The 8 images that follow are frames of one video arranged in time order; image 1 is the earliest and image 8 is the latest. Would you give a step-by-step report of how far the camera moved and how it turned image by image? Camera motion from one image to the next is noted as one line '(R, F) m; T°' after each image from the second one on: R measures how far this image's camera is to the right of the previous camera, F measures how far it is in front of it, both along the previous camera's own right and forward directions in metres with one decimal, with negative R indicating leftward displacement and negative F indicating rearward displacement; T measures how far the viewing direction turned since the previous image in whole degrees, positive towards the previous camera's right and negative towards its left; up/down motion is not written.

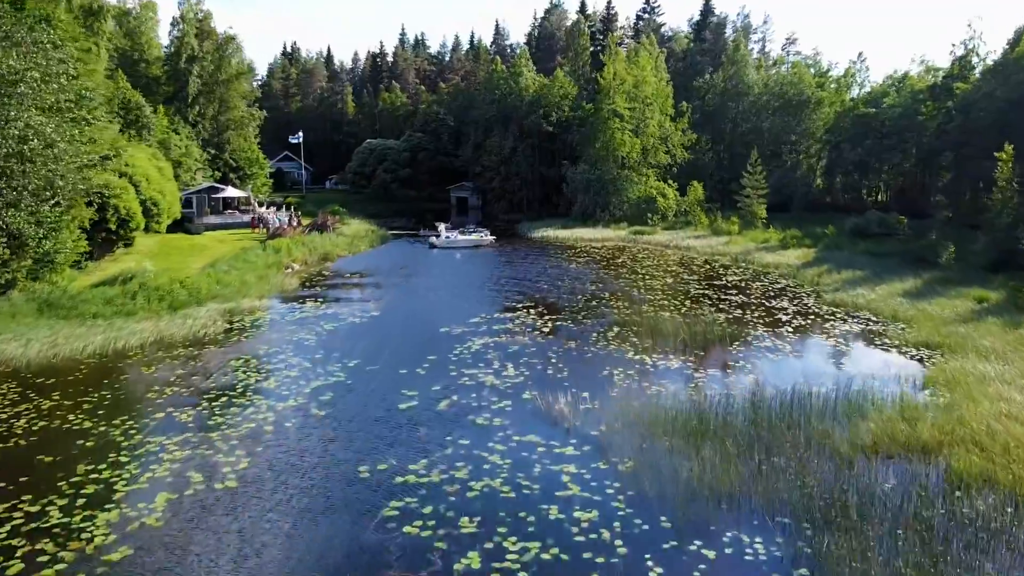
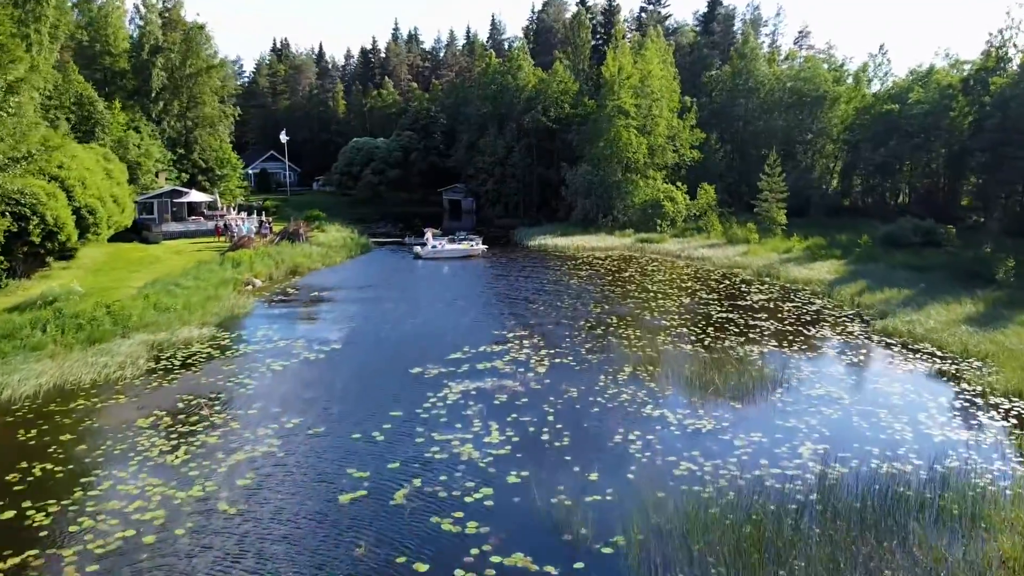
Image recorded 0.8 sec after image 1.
(+0.3, +4.6) m; 0°
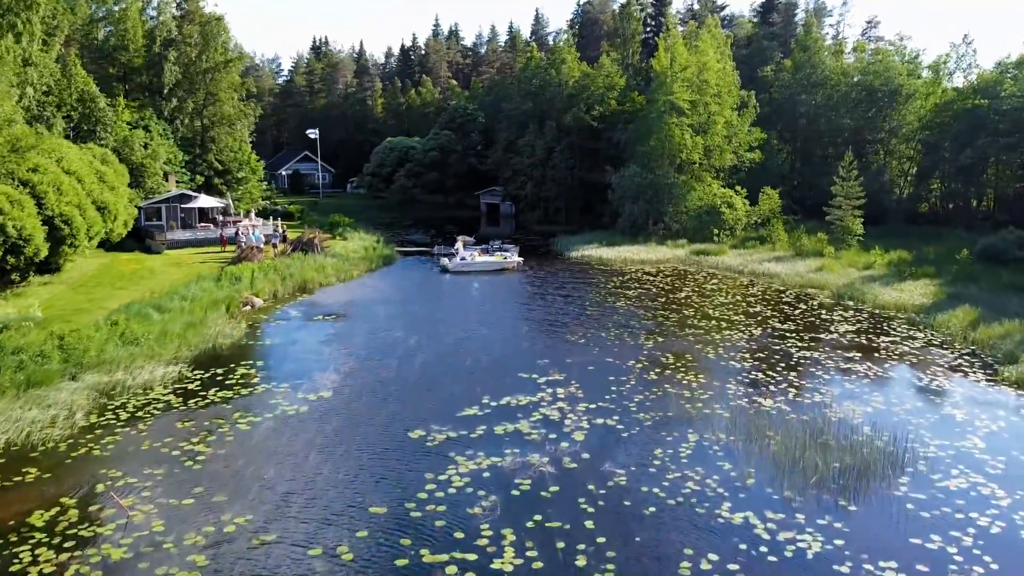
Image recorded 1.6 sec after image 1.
(+0.3, +4.6) m; -3°
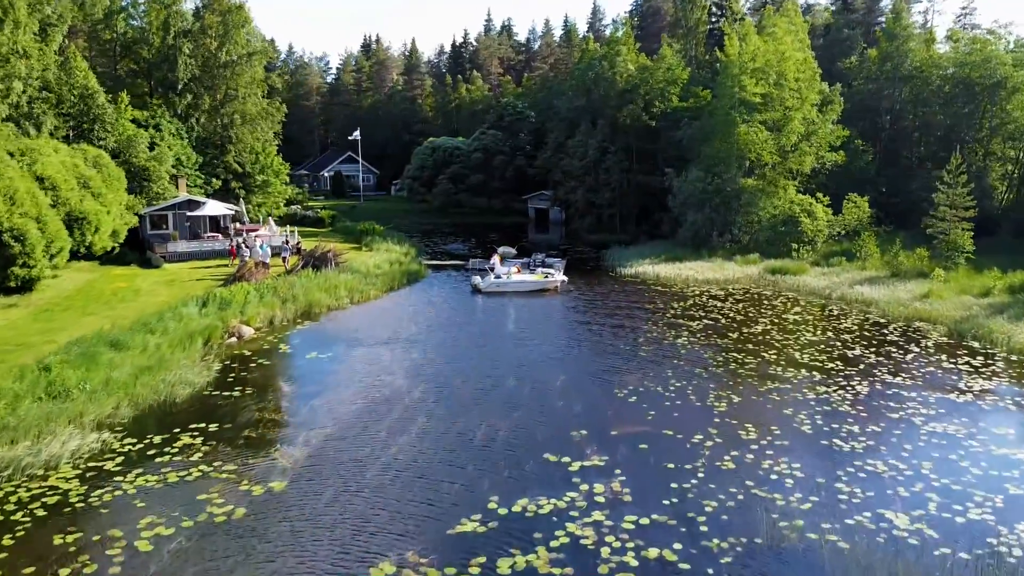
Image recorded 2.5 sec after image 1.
(+0.6, +5.2) m; -4°
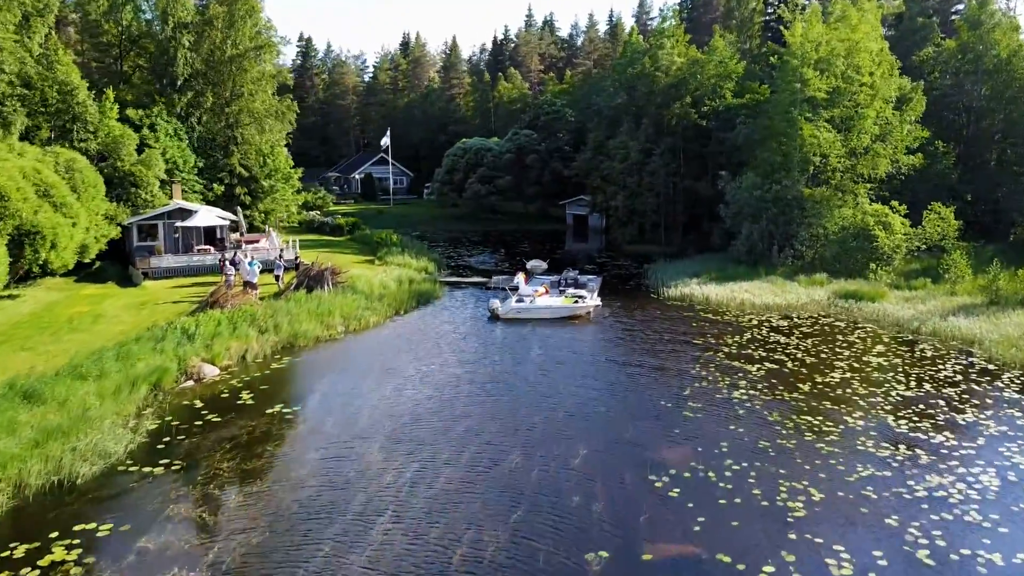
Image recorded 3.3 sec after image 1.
(+0.7, +4.6) m; -3°
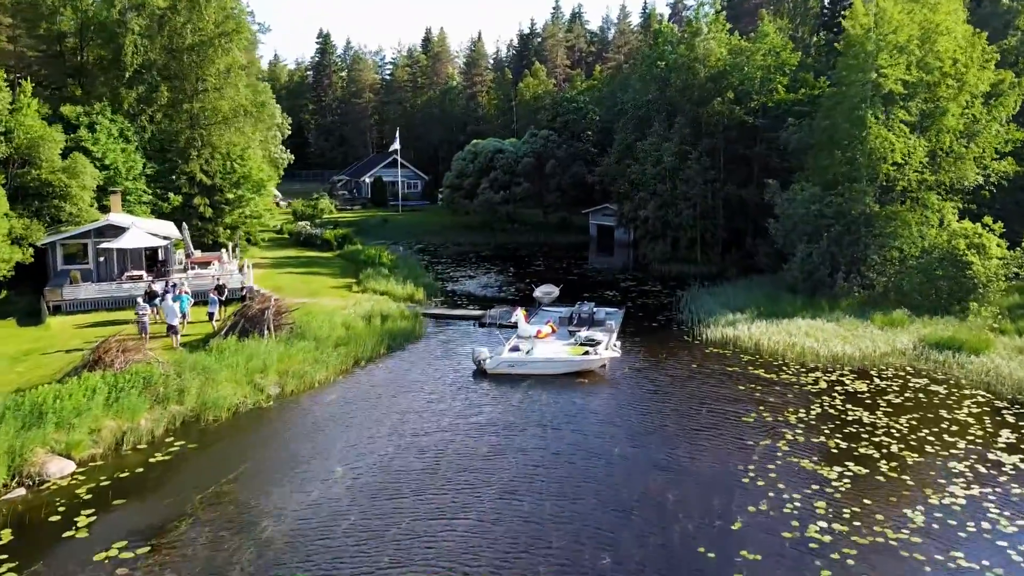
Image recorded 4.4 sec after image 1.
(+1.1, +6.3) m; -2°
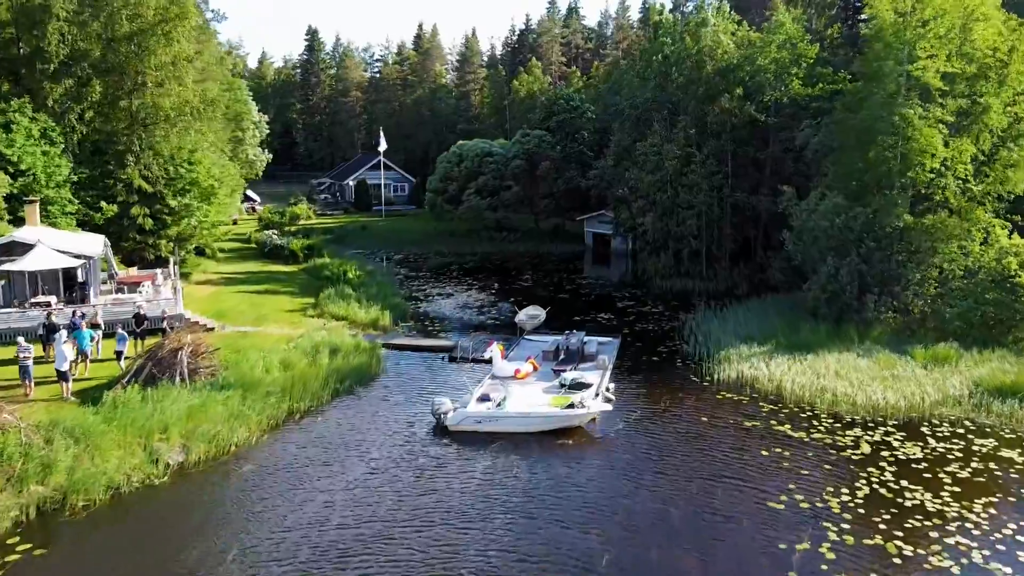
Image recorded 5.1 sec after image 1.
(+0.7, +4.1) m; 0°
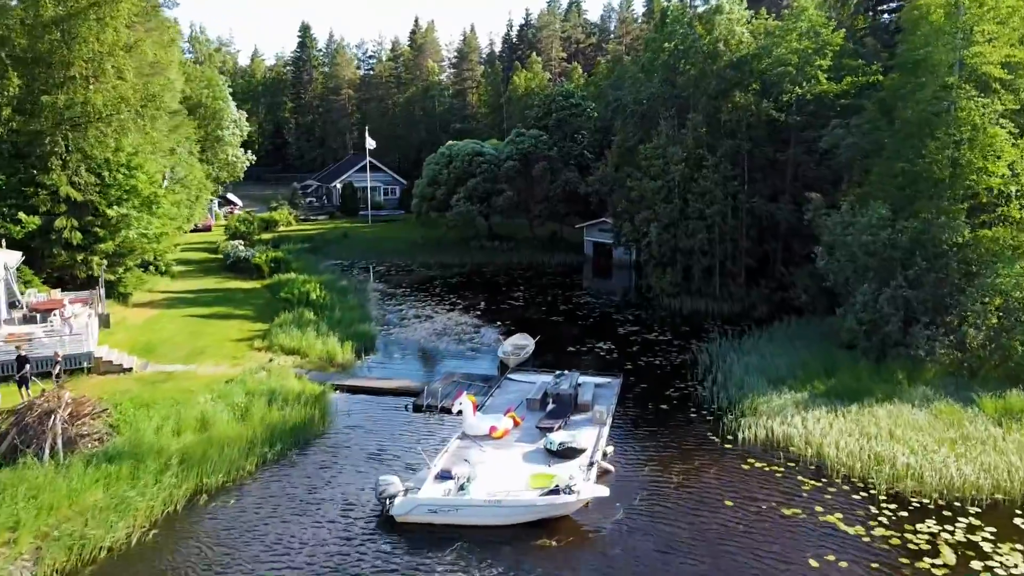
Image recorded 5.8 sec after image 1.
(+0.6, +4.1) m; 0°
